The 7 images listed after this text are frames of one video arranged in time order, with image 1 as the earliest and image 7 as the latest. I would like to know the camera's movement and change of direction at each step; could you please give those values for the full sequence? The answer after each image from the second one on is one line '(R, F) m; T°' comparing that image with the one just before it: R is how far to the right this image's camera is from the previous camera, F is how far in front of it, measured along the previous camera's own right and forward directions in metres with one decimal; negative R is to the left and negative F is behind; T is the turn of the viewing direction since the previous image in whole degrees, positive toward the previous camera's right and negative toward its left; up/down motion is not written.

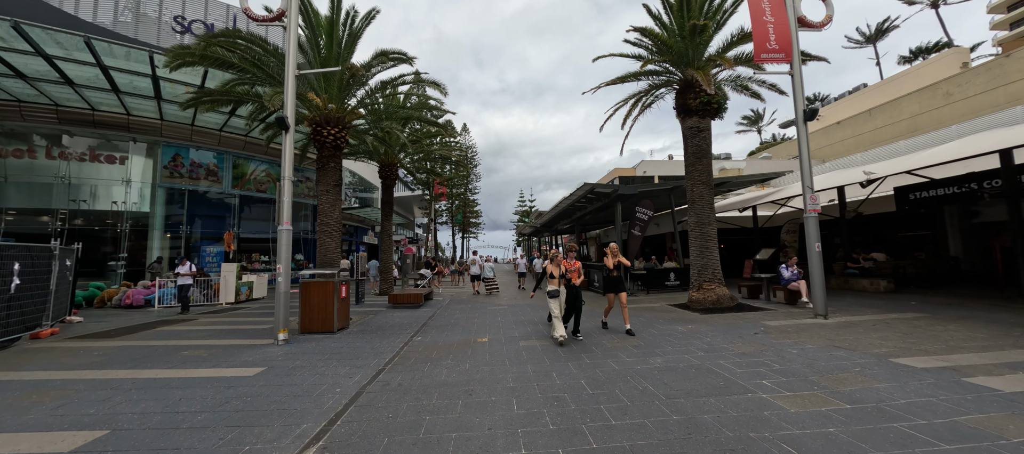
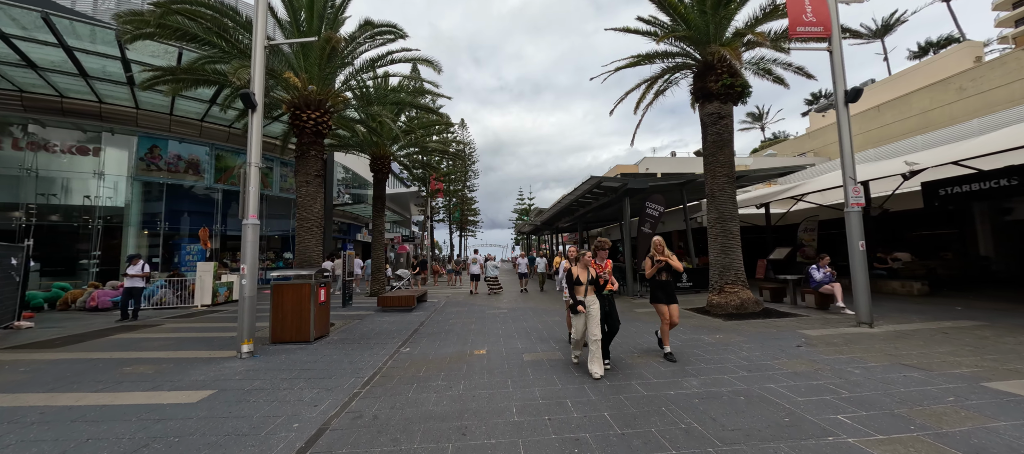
(-0.1, +0.9) m; 0°
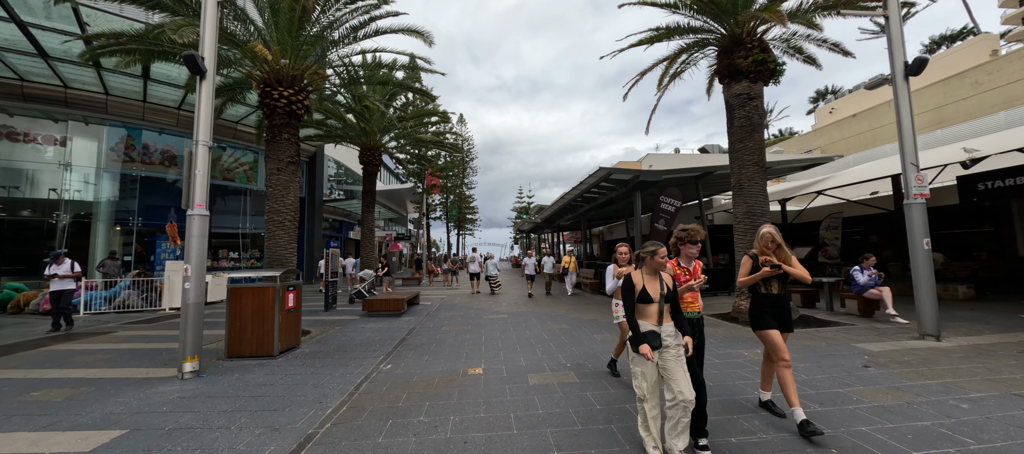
(-0.1, +1.0) m; 0°
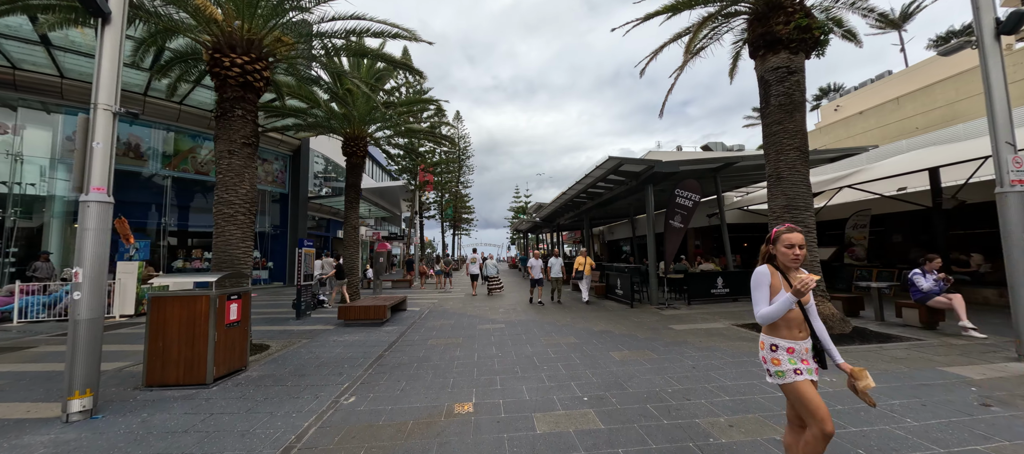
(0.0, +1.2) m; +1°
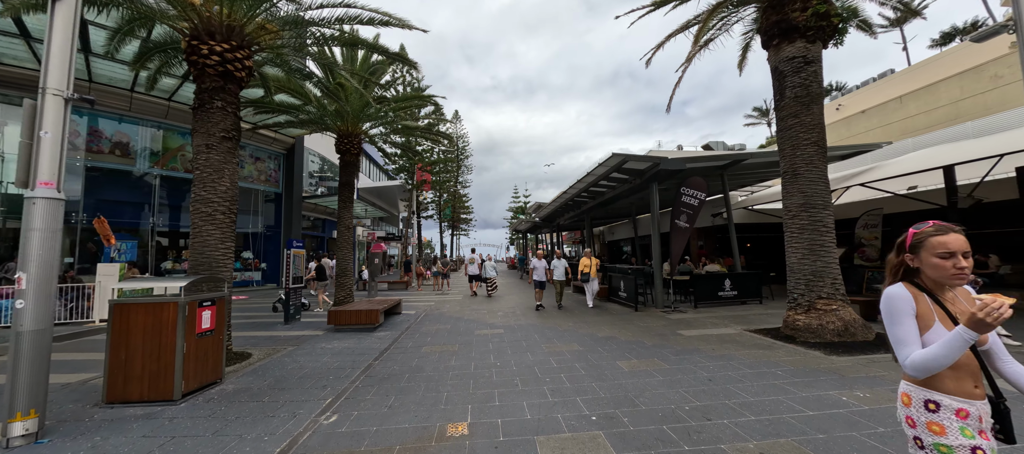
(0.0, +0.4) m; 0°
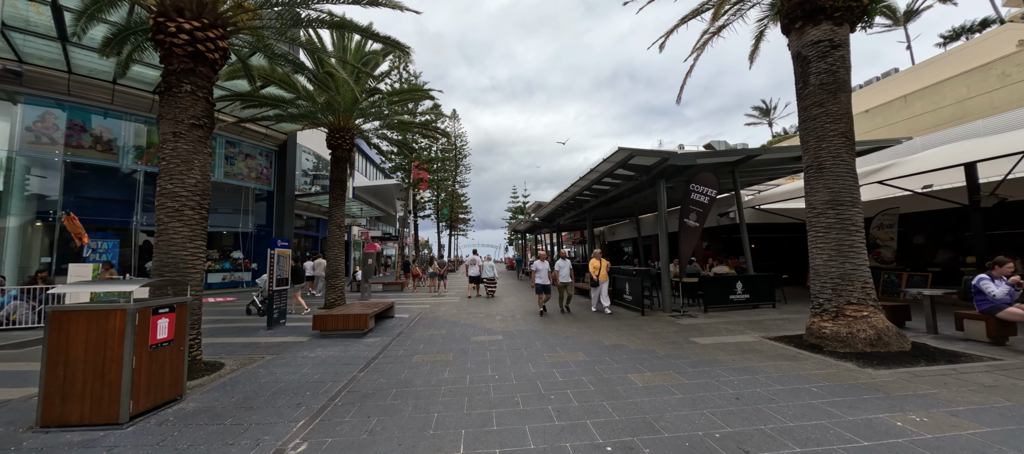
(0.0, +0.5) m; 0°
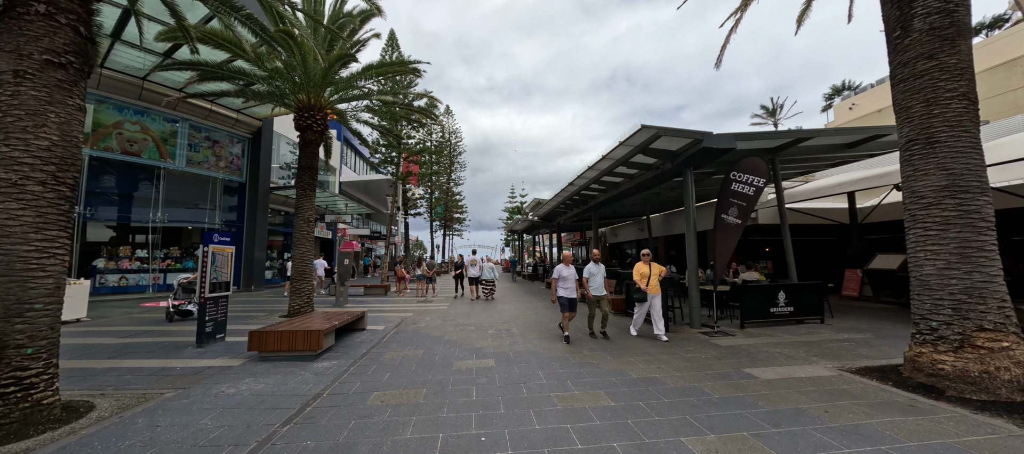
(0.0, +1.6) m; +1°
